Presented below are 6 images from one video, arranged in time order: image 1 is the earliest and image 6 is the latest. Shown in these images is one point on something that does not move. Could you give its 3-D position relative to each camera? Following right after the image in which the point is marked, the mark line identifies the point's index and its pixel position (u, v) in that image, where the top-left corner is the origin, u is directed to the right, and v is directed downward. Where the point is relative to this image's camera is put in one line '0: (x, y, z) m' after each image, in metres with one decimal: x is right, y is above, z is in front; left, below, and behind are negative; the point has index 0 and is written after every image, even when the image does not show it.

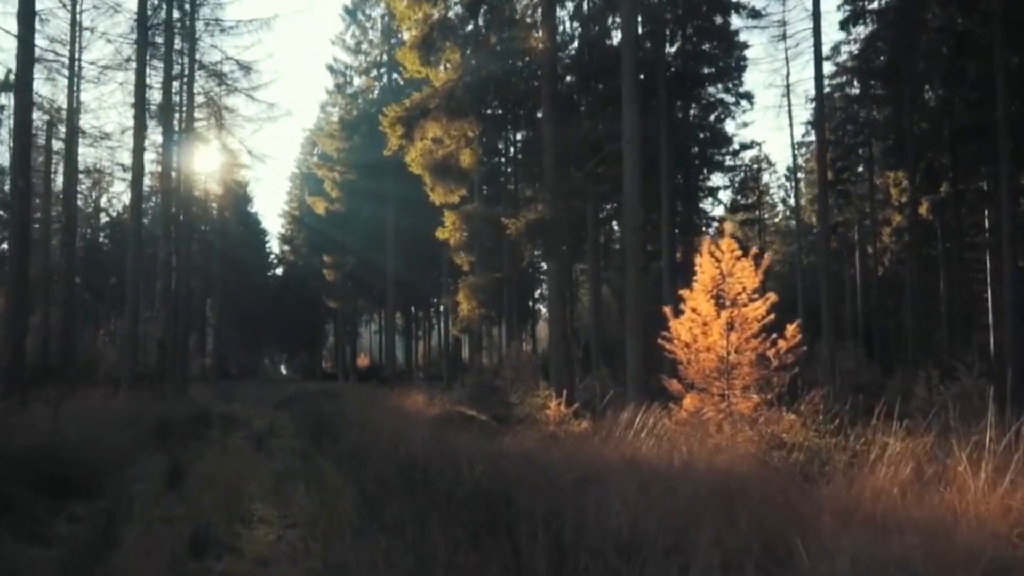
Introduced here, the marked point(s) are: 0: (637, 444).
0: (+1.1, -1.3, +9.4) m
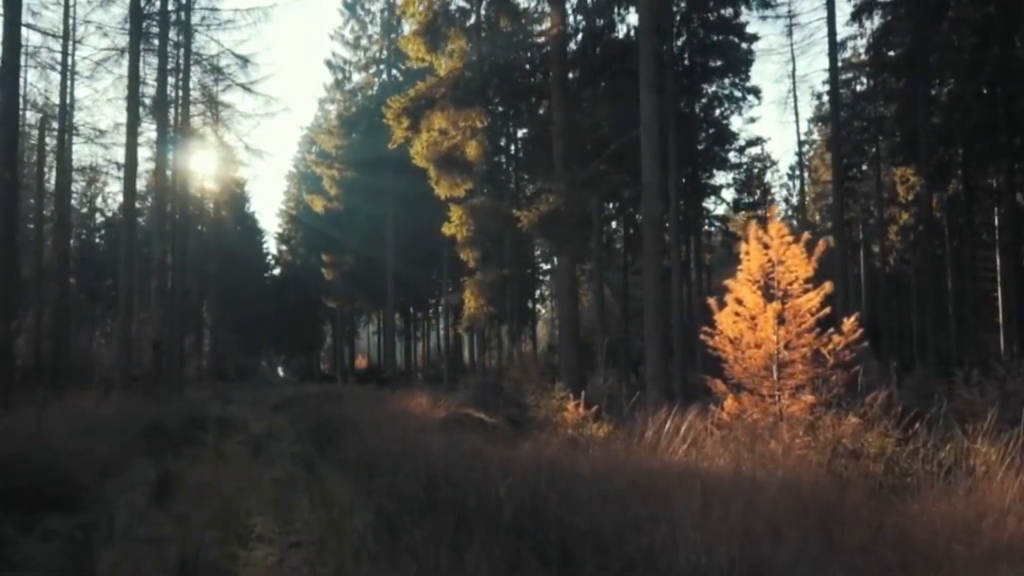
0: (+1.2, -1.2, +8.6) m
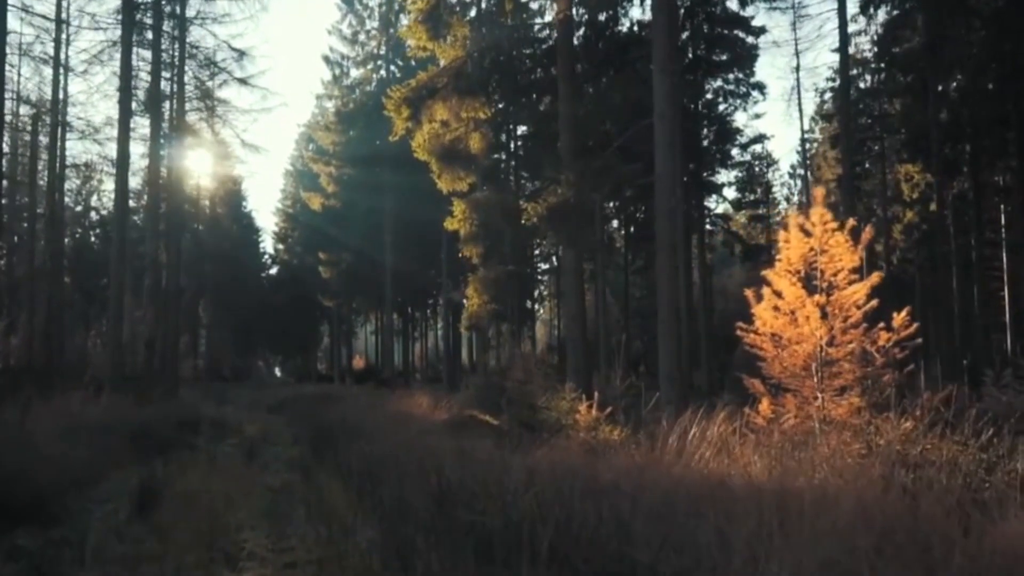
0: (+1.3, -1.2, +7.9) m
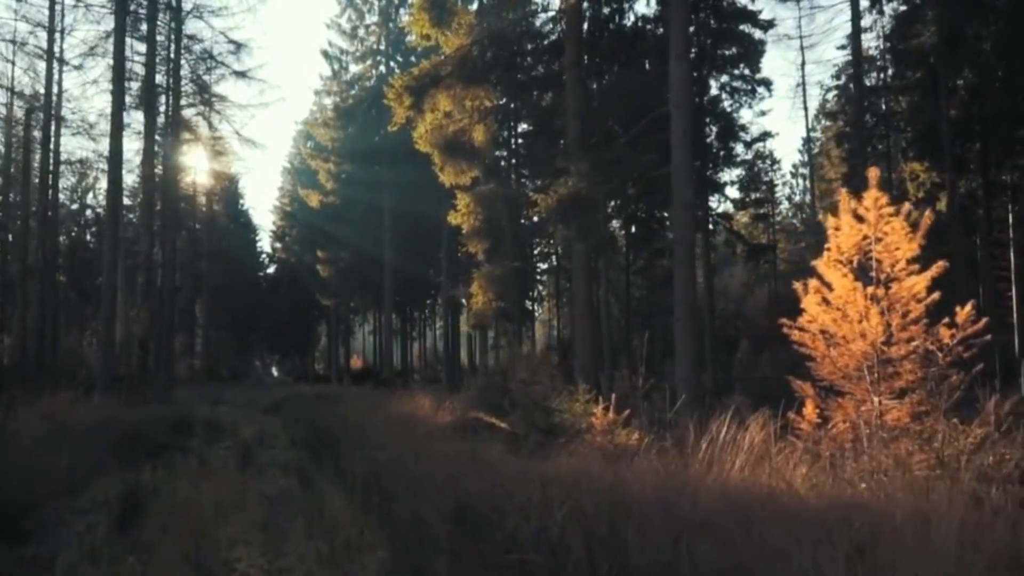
0: (+1.5, -1.1, +7.2) m
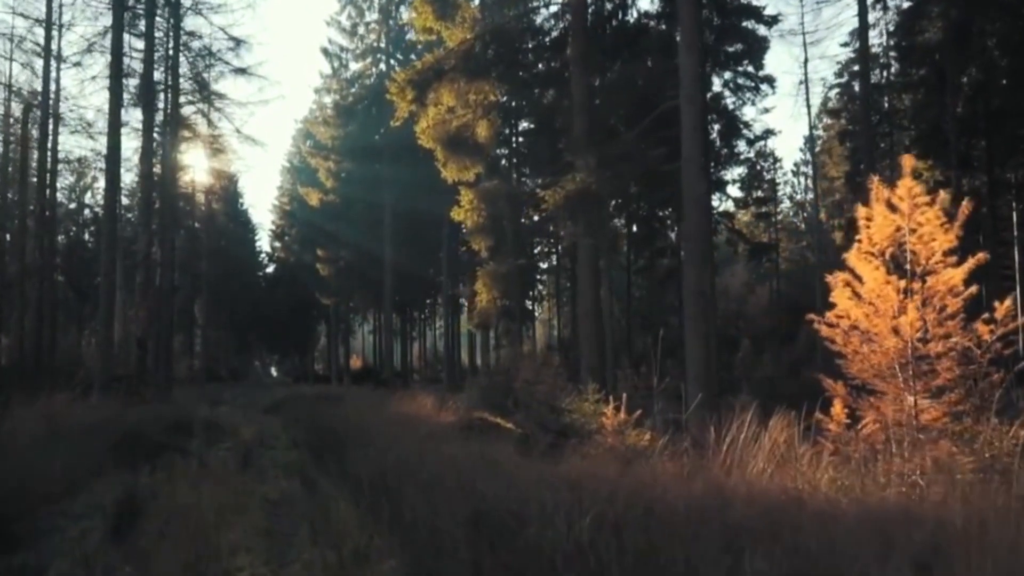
0: (+1.6, -1.1, +6.8) m
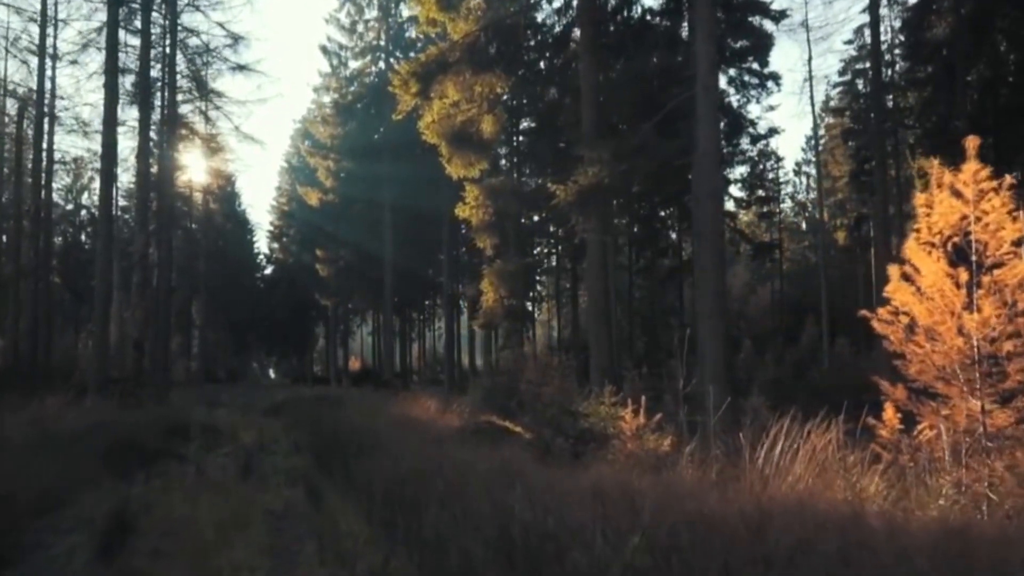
0: (+1.7, -1.1, +6.3) m
